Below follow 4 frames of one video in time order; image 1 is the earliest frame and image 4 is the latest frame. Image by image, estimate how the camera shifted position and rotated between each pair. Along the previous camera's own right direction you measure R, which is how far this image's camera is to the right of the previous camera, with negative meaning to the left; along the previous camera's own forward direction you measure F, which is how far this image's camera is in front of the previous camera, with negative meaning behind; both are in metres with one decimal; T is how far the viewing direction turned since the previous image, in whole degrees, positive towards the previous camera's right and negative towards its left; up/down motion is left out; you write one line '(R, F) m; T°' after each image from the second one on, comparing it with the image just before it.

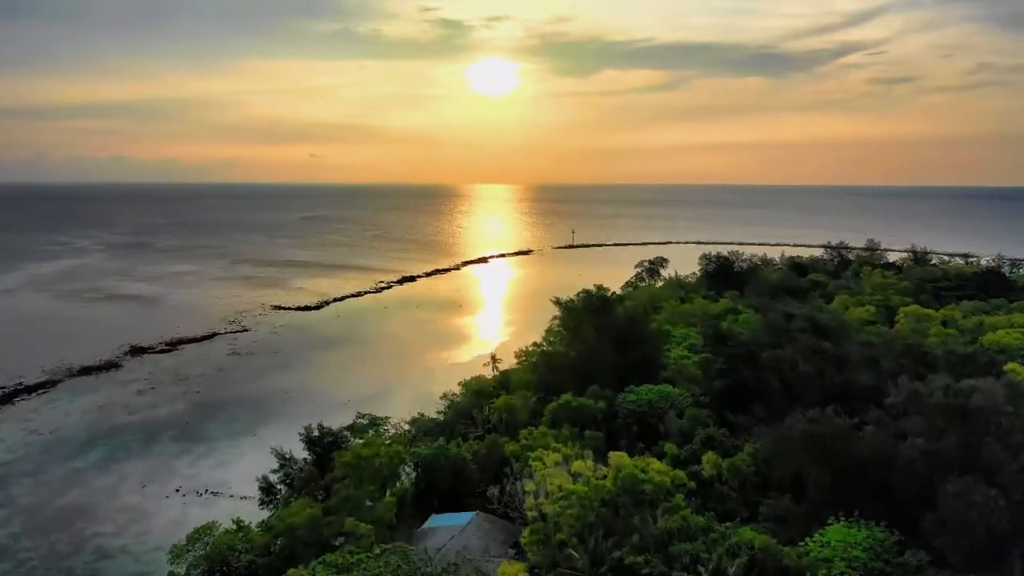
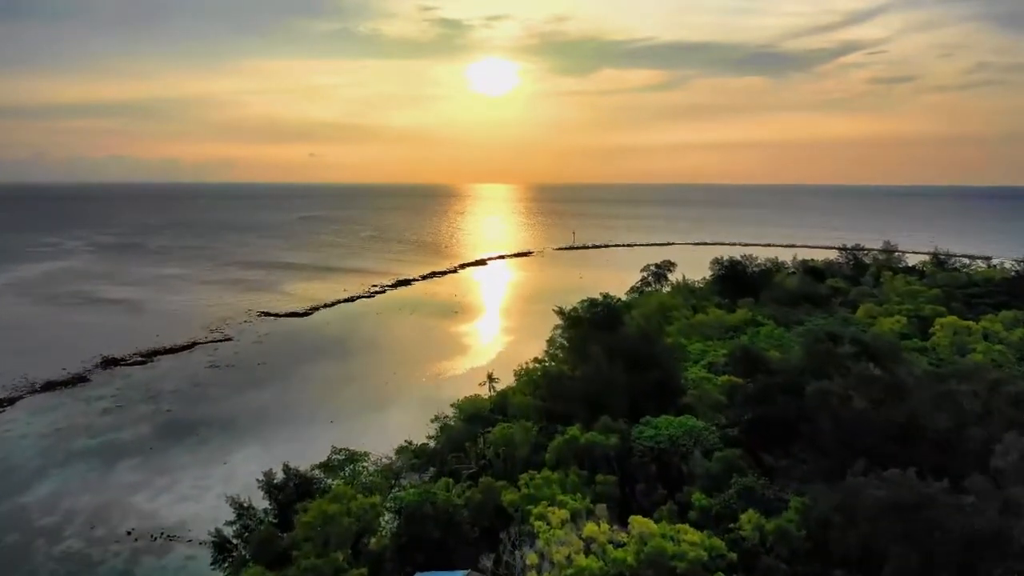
(0.0, +2.3) m; 0°
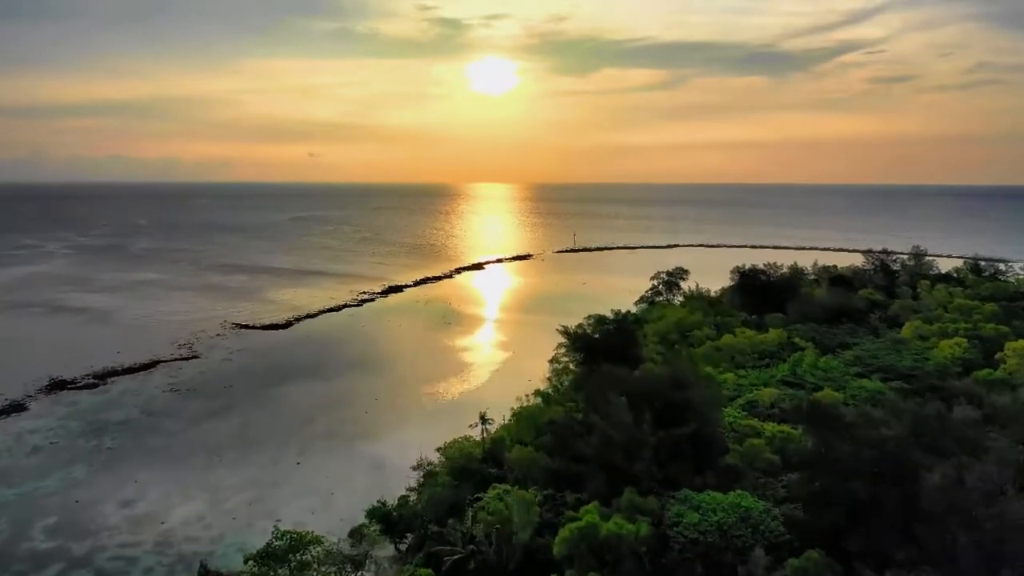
(0.0, +3.5) m; 0°
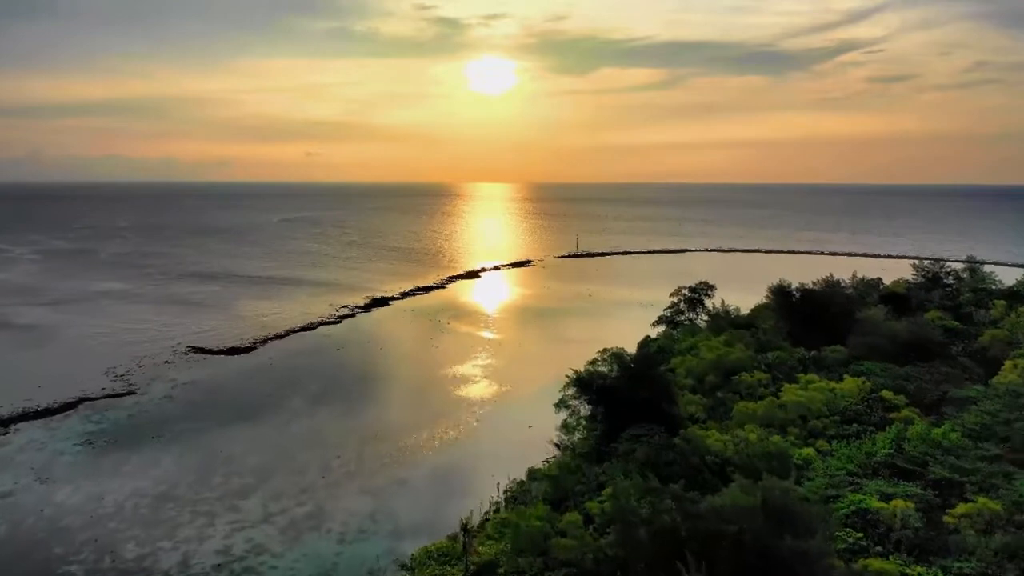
(+0.1, +5.3) m; 0°
